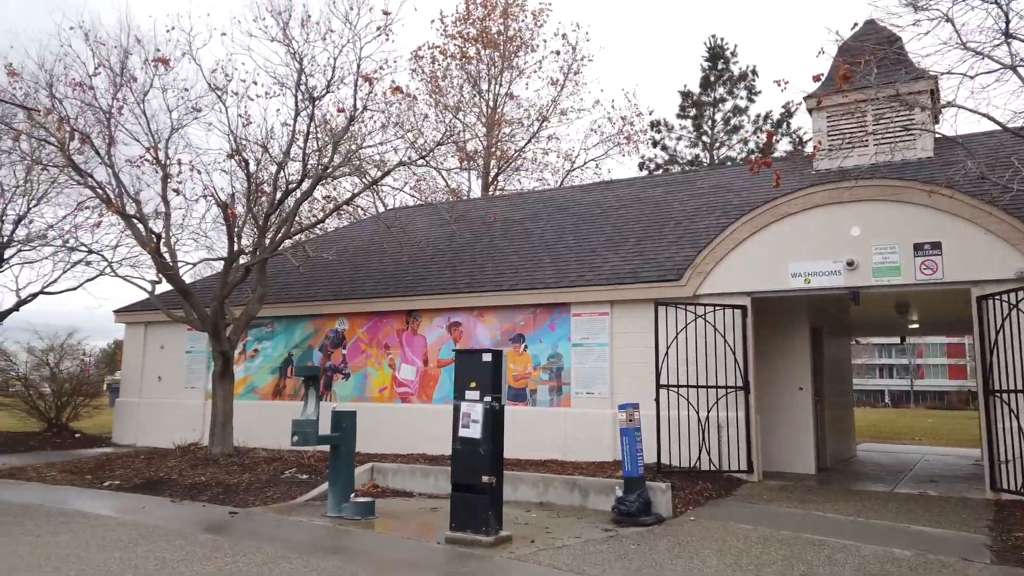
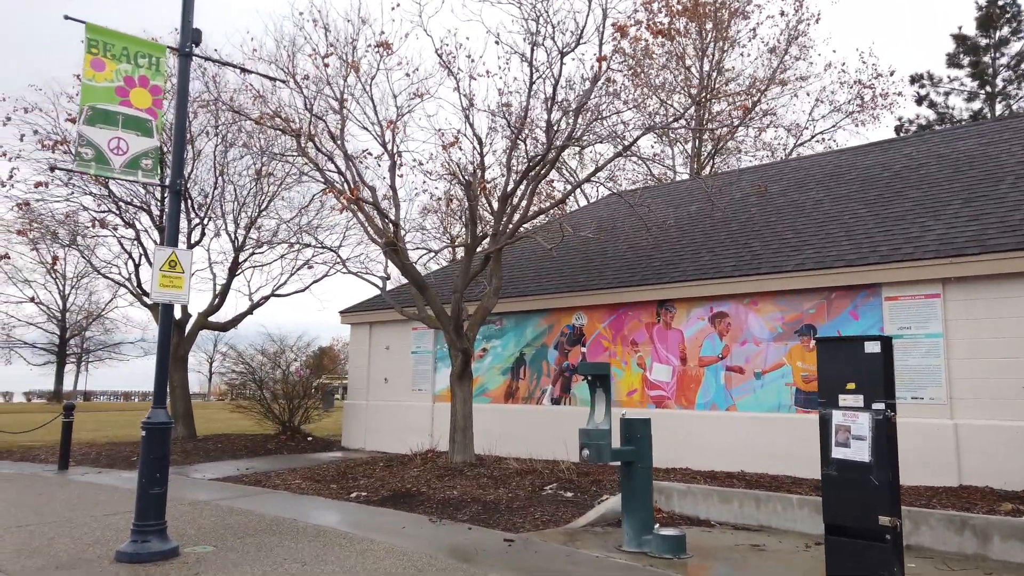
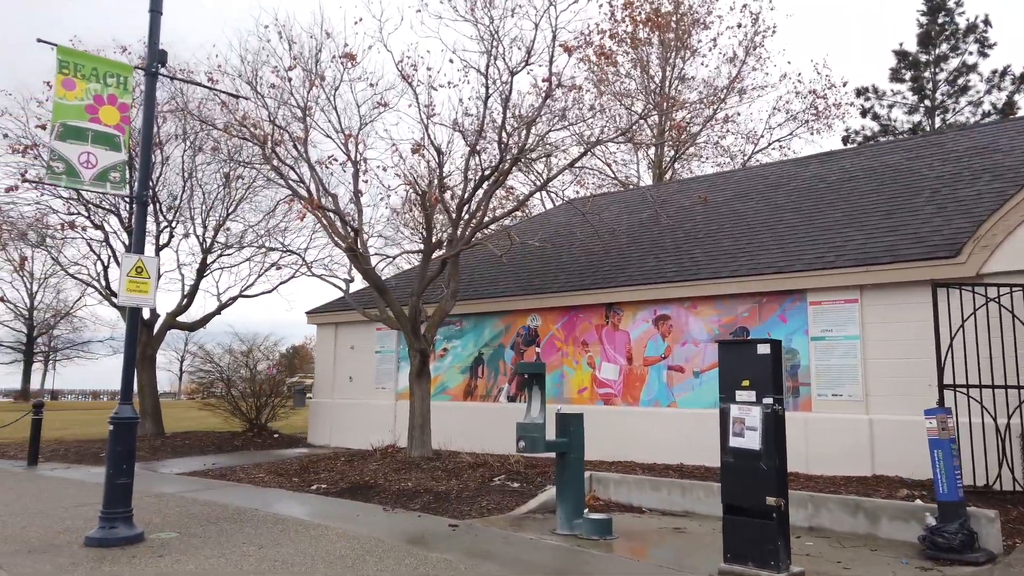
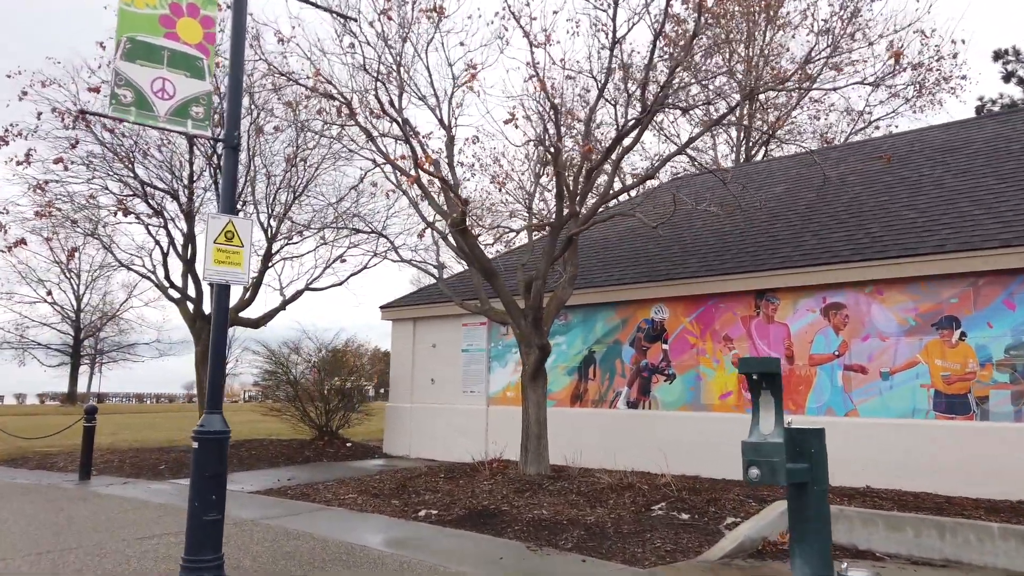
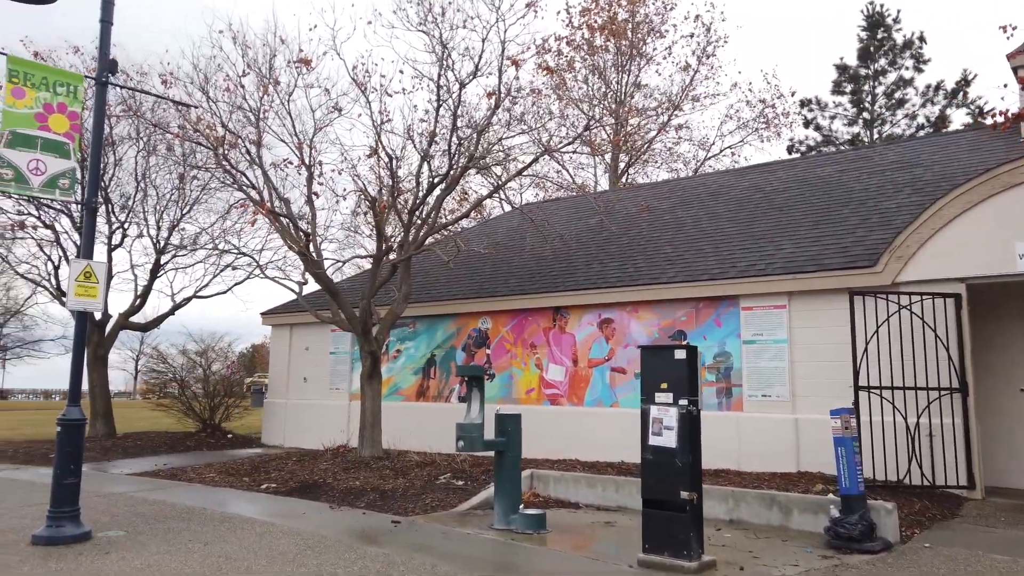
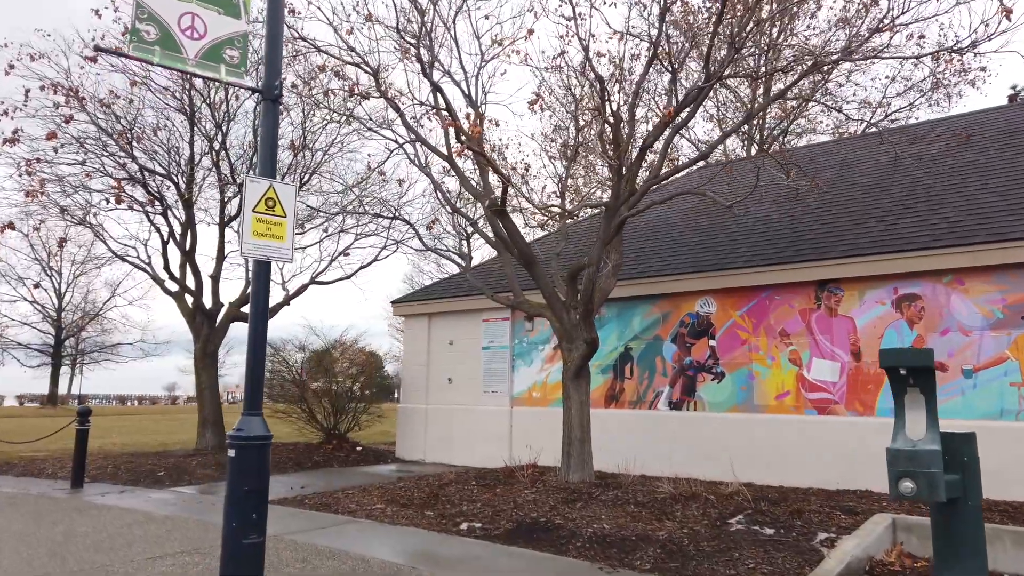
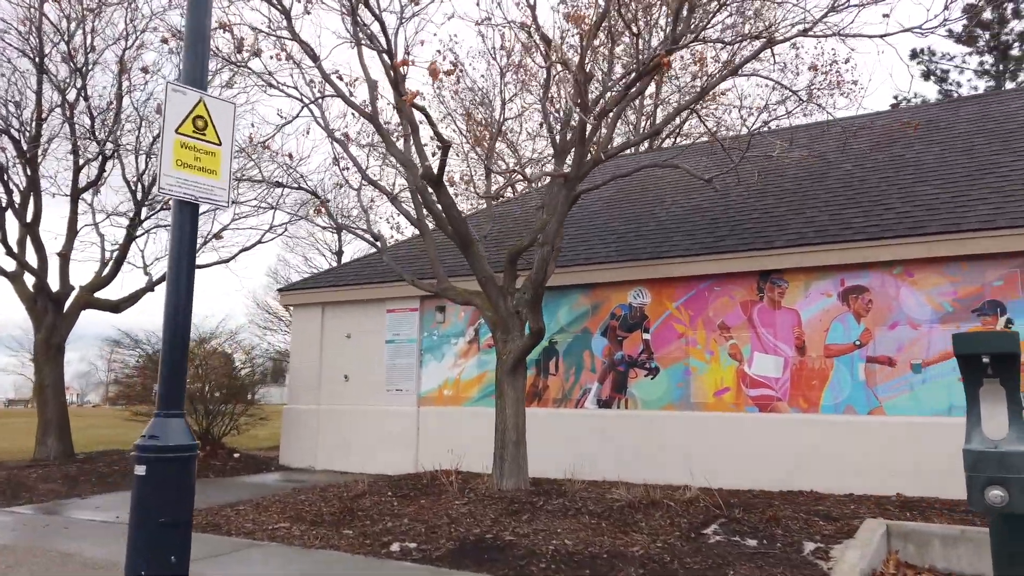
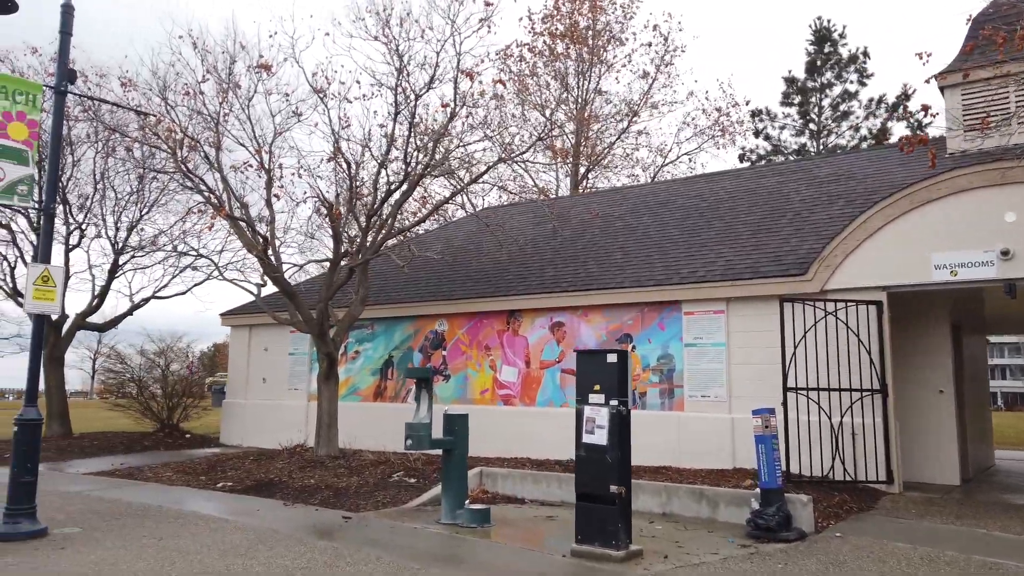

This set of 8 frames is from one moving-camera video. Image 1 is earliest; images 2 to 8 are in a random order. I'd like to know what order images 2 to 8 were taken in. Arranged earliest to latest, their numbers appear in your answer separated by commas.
8, 5, 3, 2, 4, 6, 7
